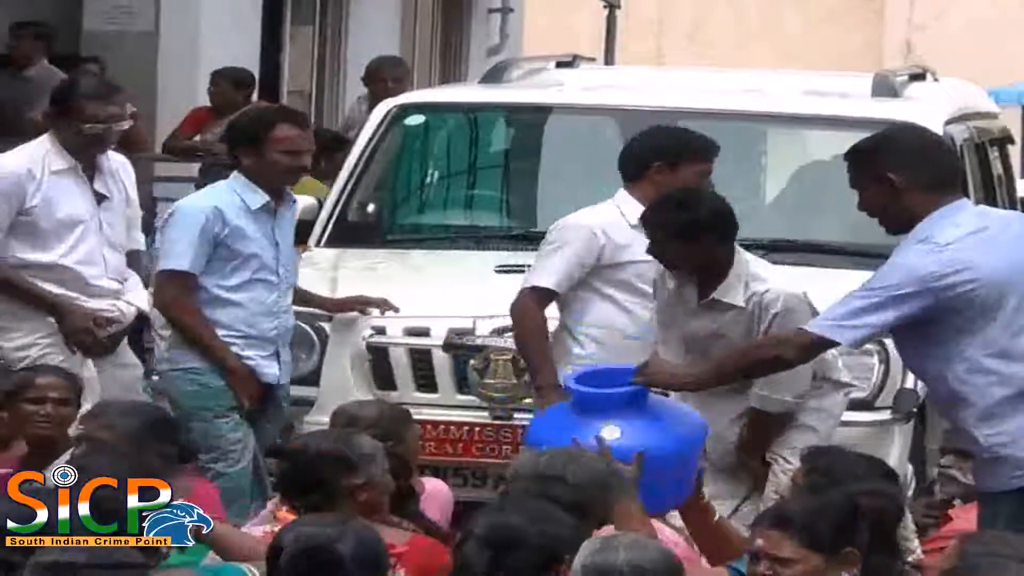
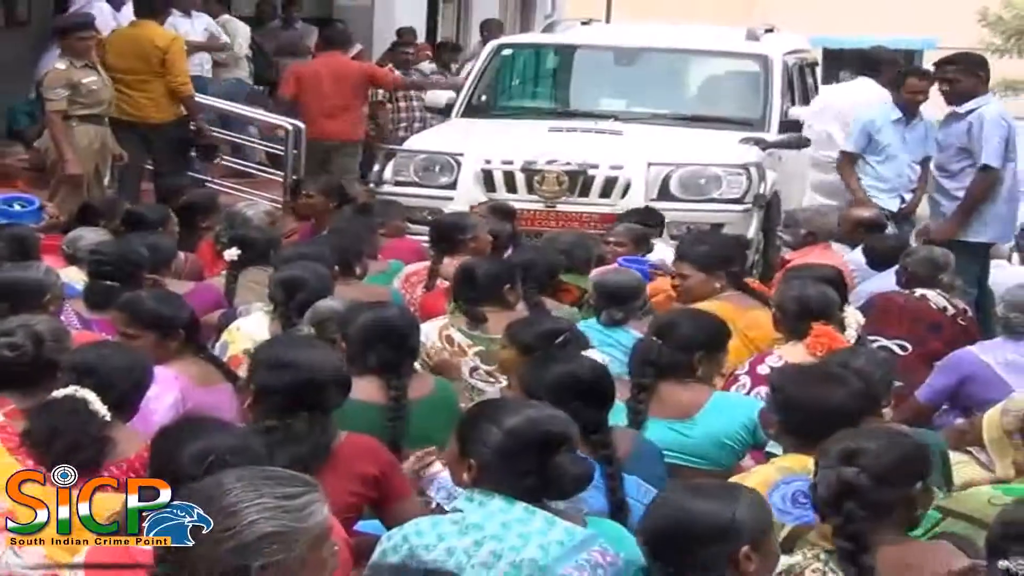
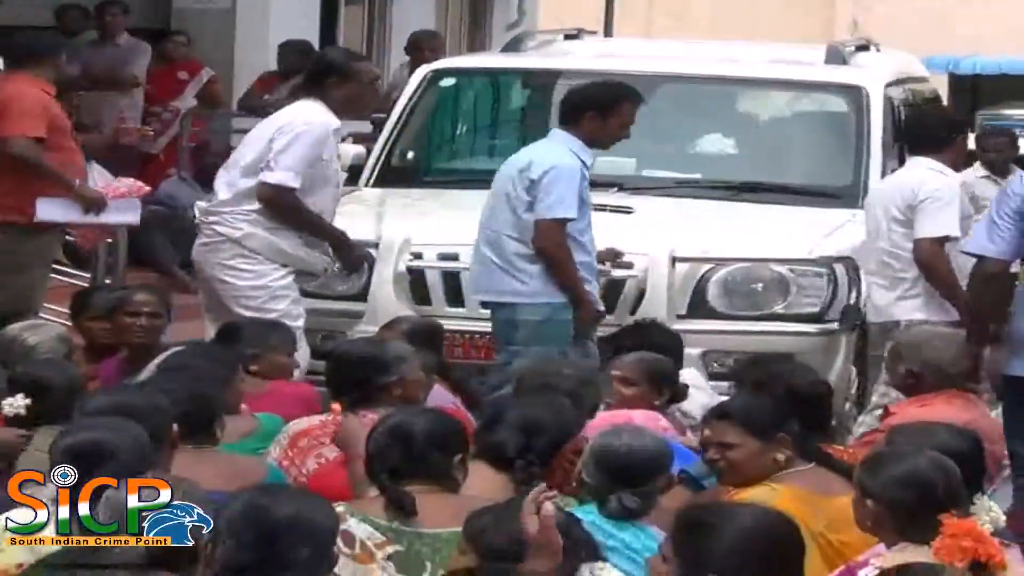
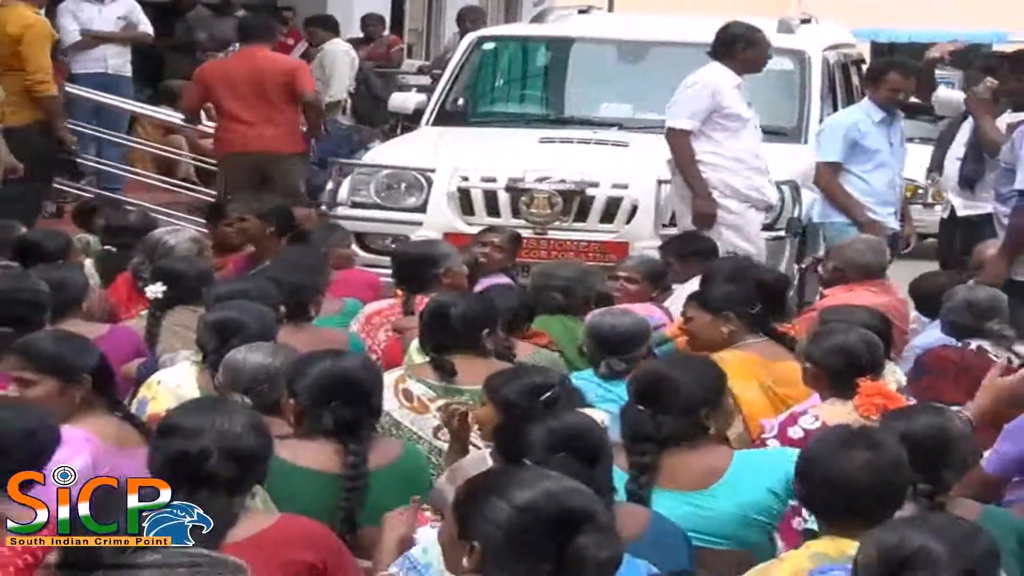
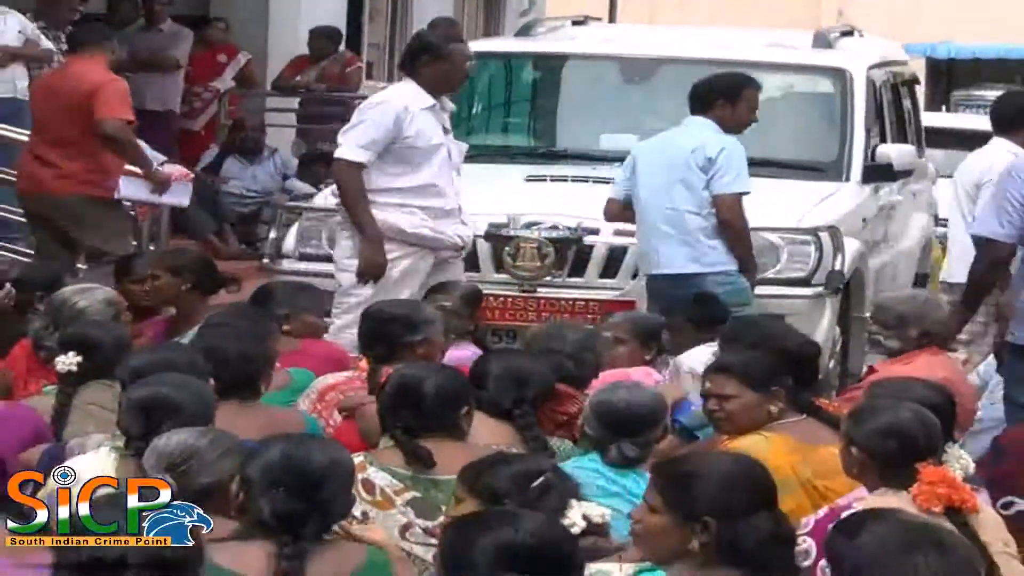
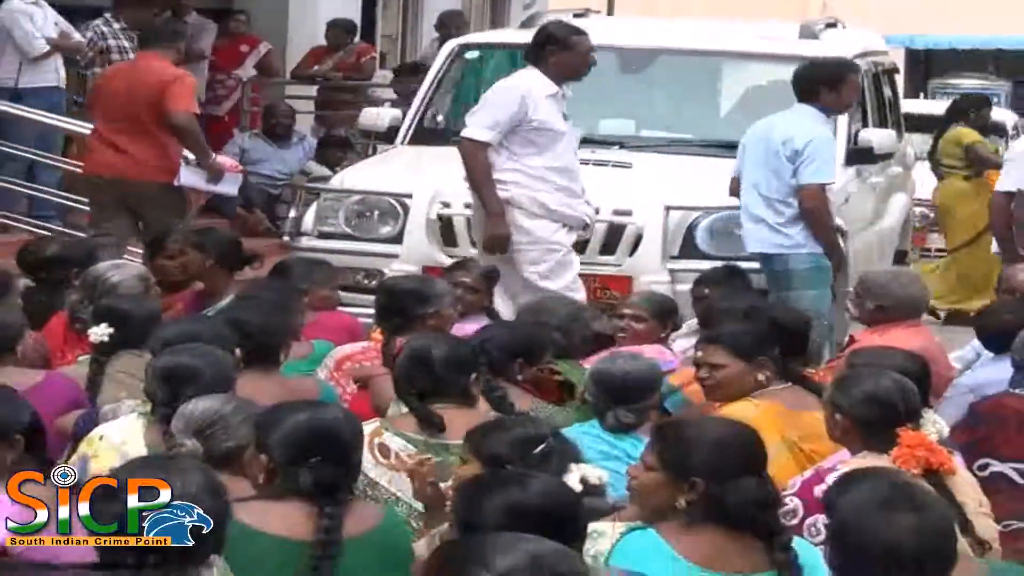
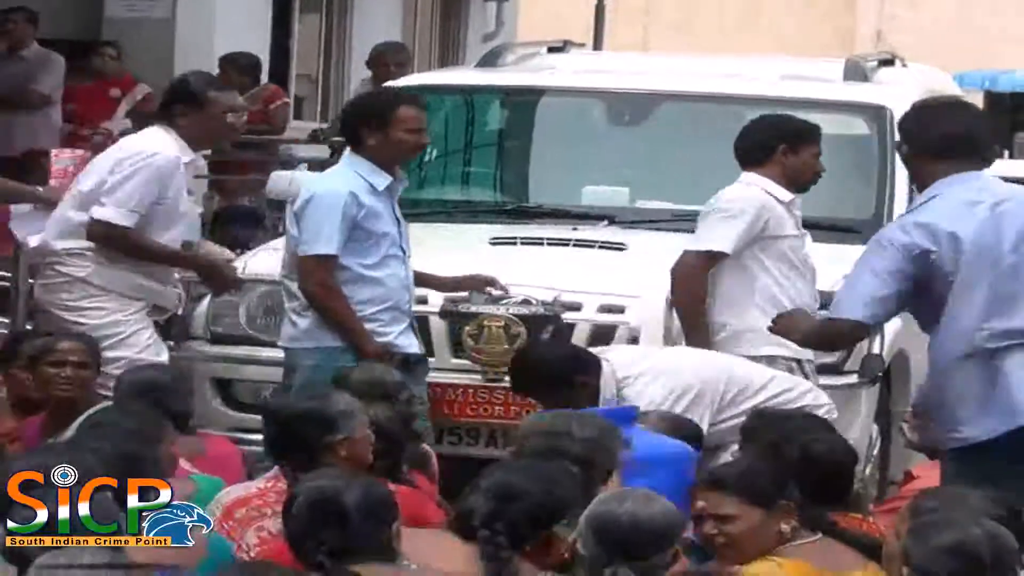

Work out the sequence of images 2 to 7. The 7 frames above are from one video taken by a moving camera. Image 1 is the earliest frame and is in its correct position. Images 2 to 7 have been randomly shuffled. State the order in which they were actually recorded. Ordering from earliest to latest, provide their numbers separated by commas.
7, 3, 5, 6, 4, 2
